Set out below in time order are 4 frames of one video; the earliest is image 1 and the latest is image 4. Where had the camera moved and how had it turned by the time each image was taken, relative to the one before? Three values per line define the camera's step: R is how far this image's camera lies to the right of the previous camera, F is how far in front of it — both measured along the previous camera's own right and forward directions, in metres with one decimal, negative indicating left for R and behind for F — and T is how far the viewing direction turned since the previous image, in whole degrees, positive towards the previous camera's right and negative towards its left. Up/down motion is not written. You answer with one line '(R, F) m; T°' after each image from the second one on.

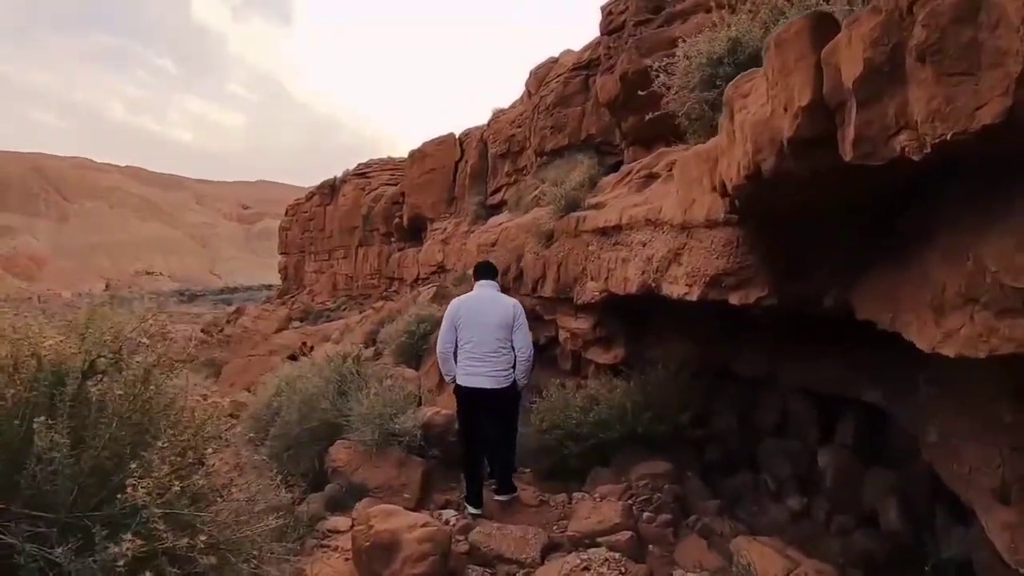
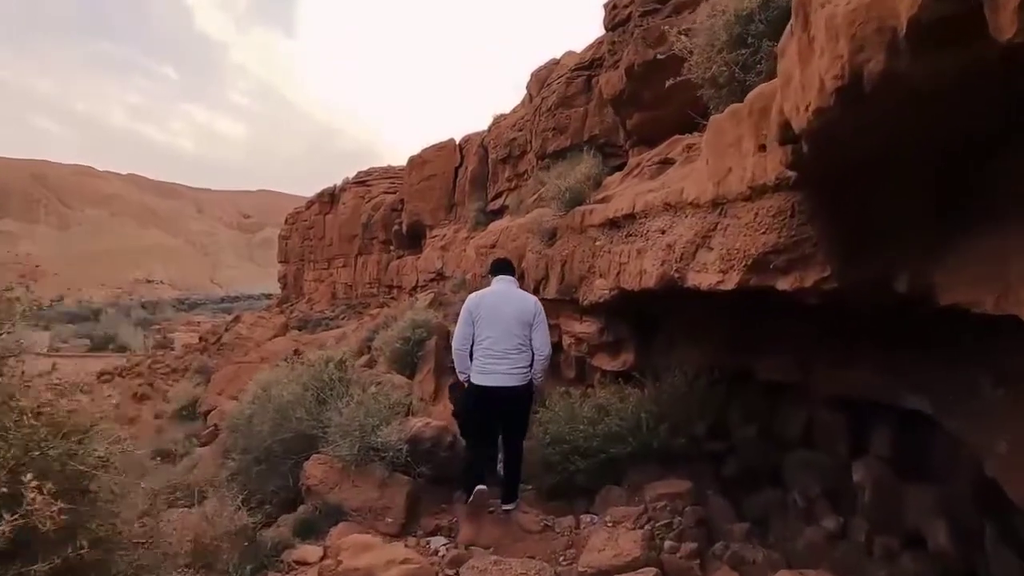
(0.0, +0.8) m; 0°
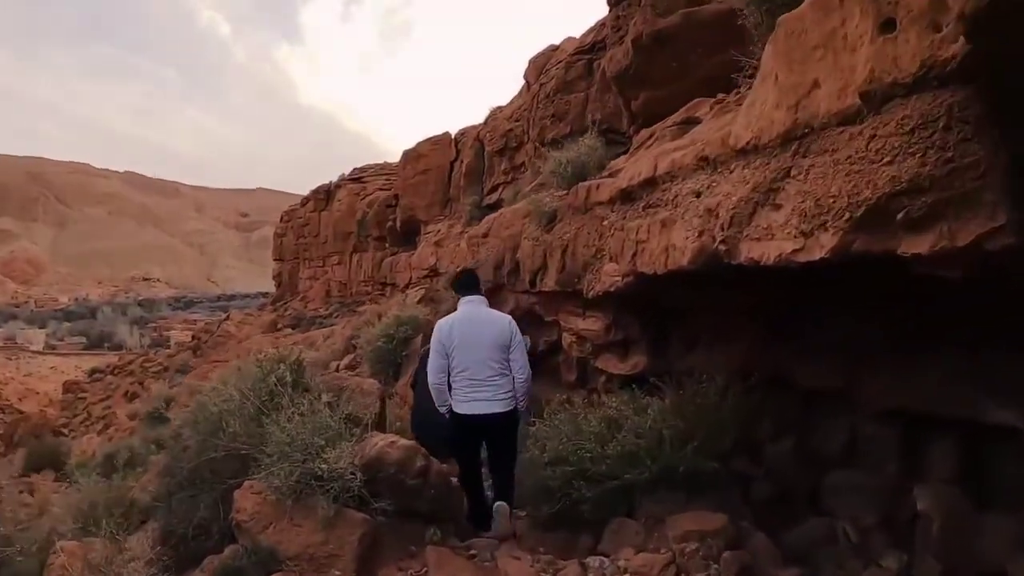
(0.0, +1.3) m; 0°
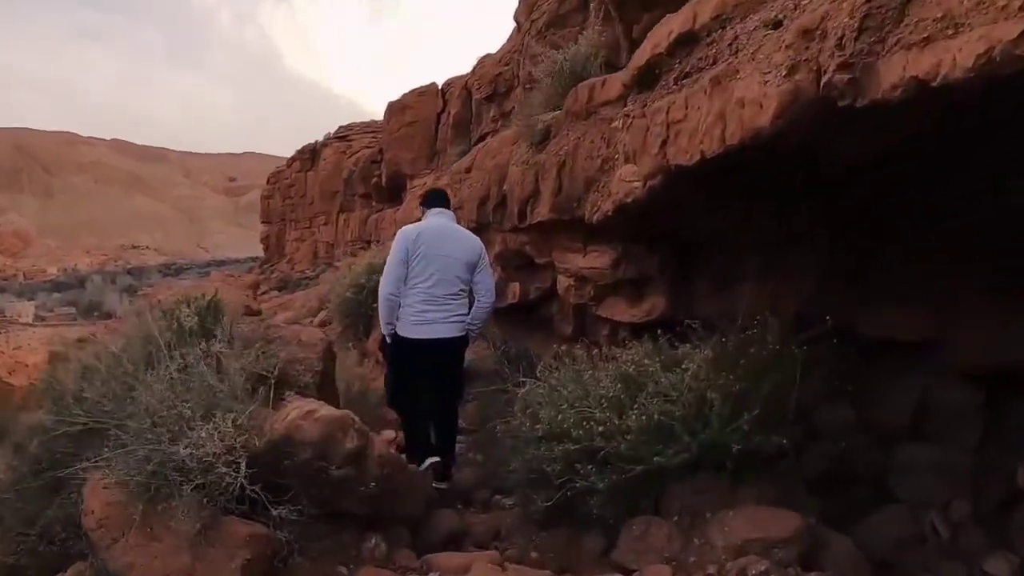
(+0.1, +1.6) m; +1°
